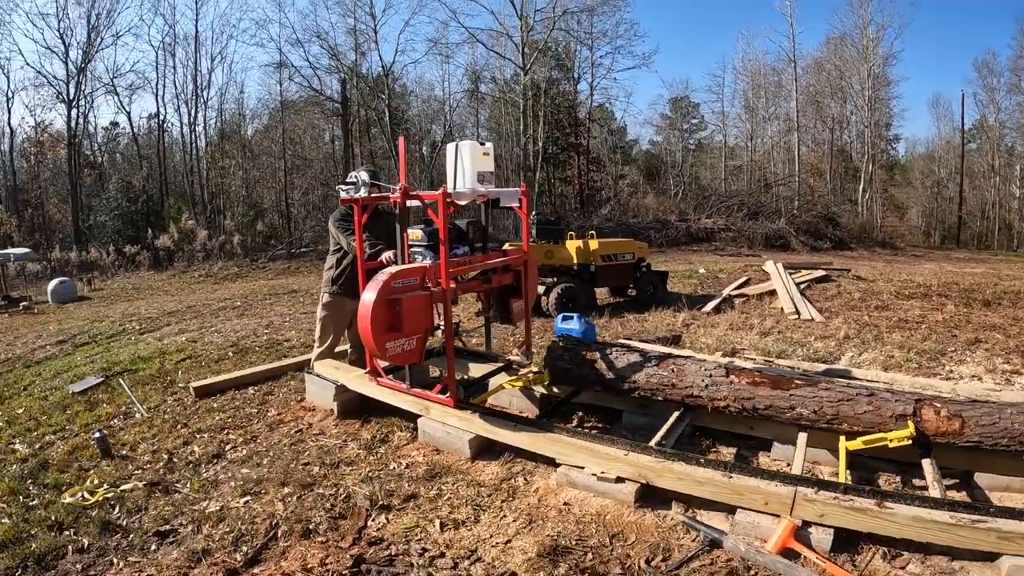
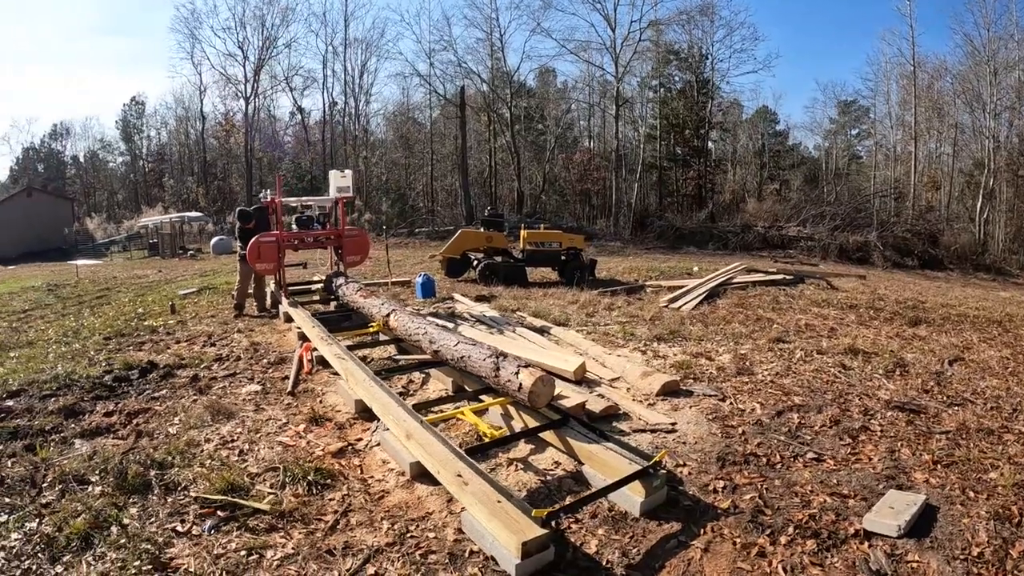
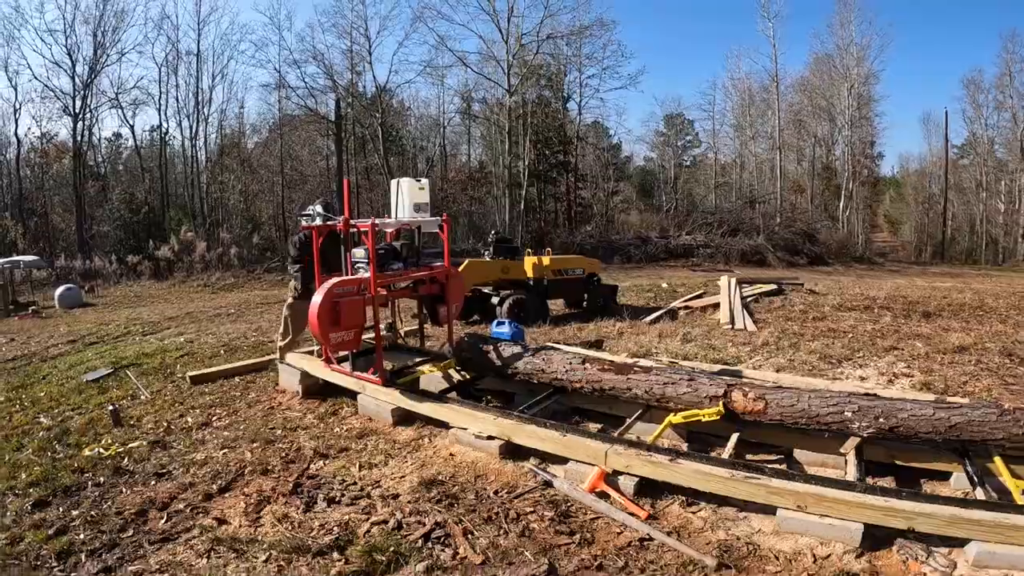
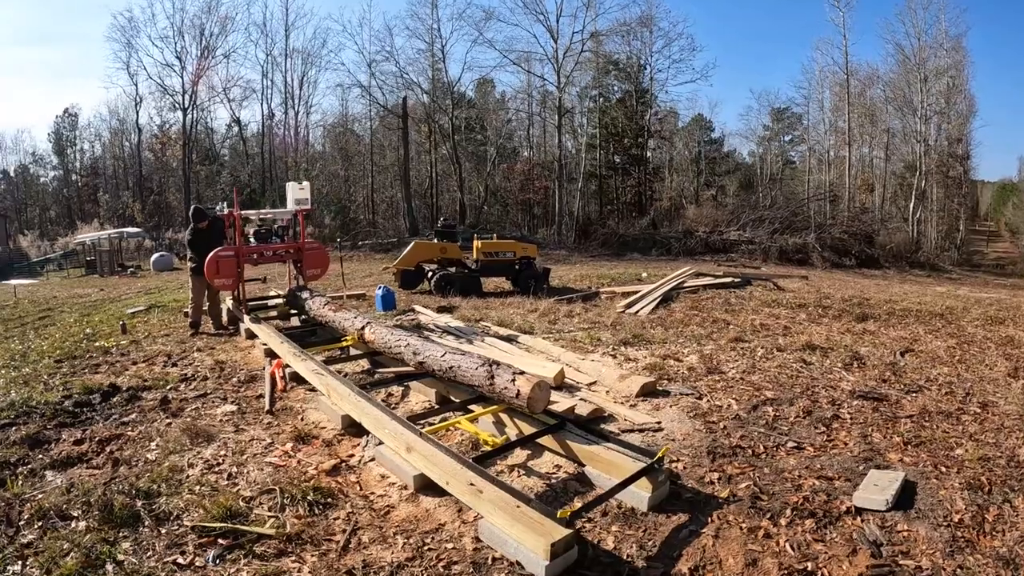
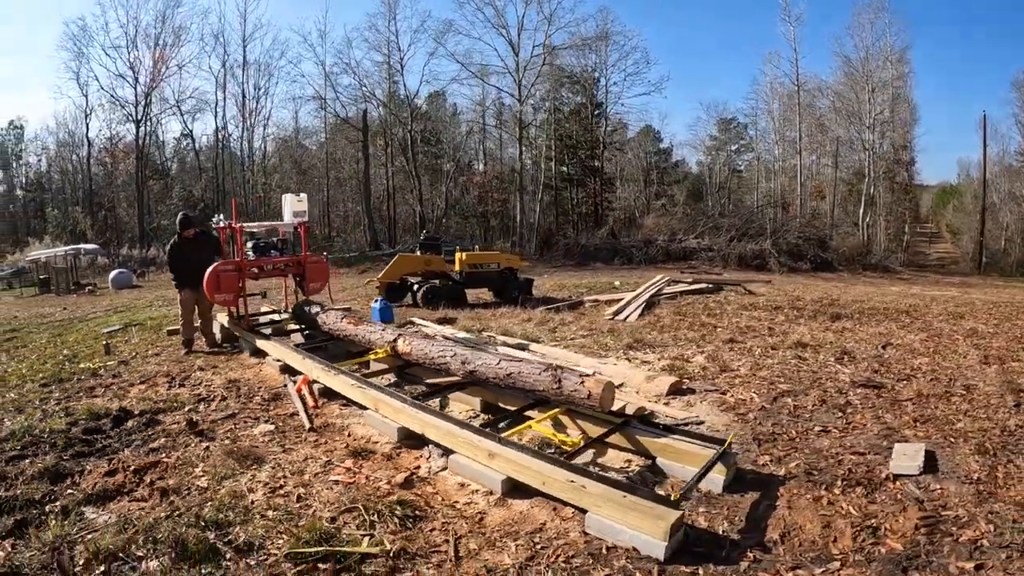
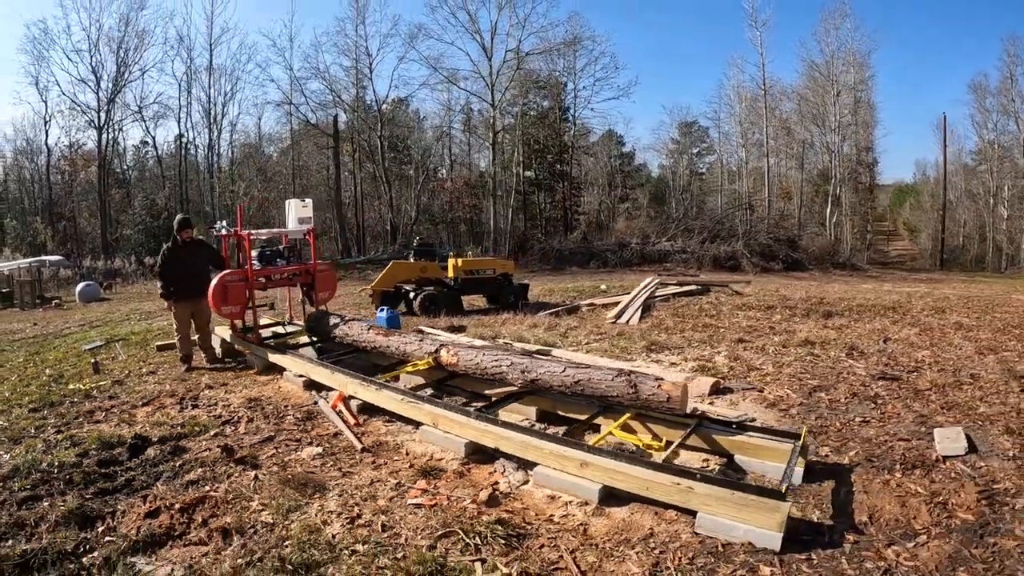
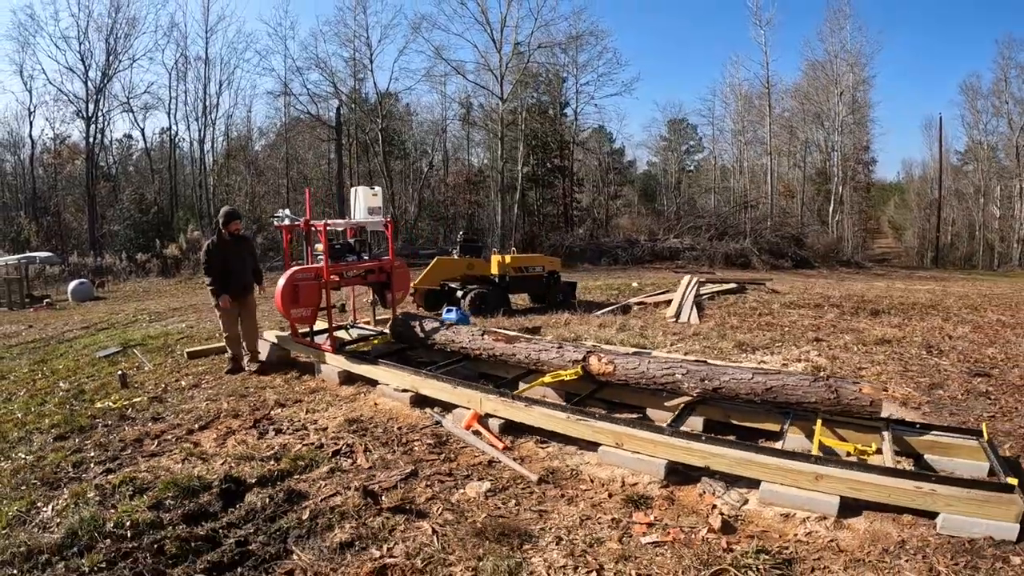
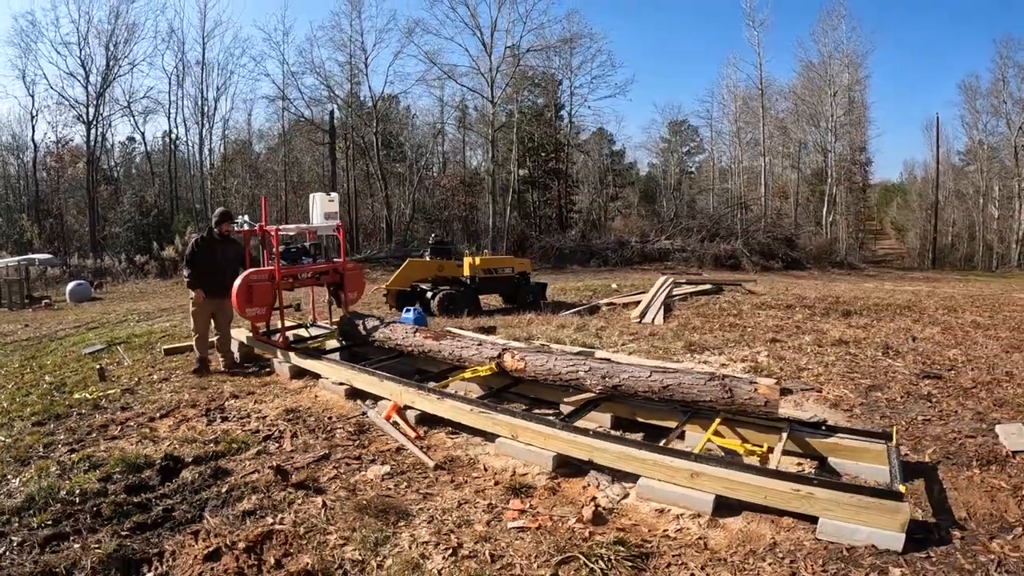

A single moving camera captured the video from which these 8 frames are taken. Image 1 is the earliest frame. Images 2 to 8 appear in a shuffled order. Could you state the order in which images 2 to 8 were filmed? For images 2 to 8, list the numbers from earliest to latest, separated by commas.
3, 7, 8, 6, 5, 4, 2
